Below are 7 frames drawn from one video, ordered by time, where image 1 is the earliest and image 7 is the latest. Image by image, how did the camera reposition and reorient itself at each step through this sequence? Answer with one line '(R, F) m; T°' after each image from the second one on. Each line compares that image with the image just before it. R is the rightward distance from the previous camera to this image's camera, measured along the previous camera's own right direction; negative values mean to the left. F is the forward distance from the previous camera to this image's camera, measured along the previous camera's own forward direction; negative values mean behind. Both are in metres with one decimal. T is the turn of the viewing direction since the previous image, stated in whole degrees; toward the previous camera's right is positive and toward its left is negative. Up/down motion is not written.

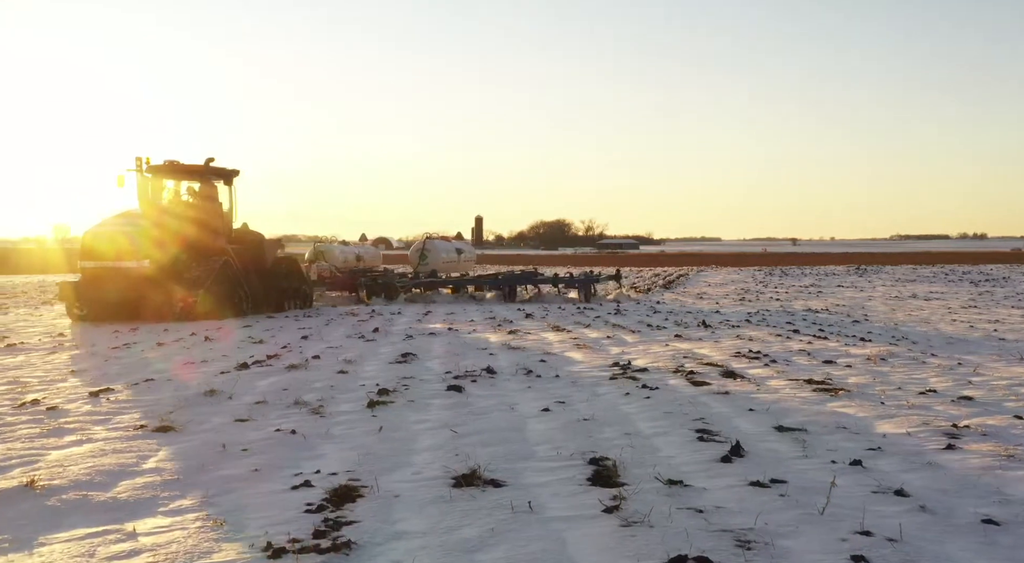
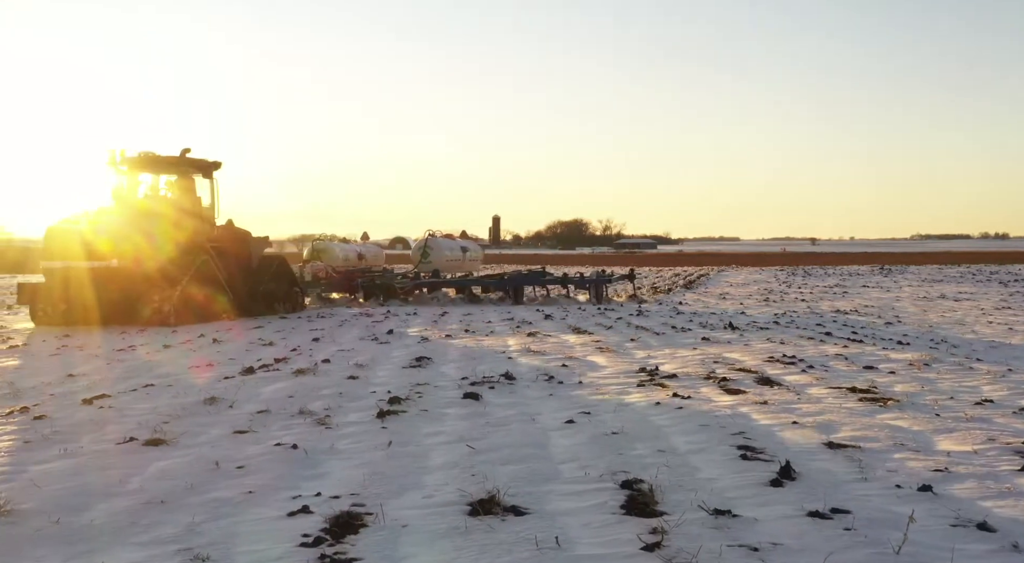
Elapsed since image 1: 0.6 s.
(0.0, +0.7) m; -1°
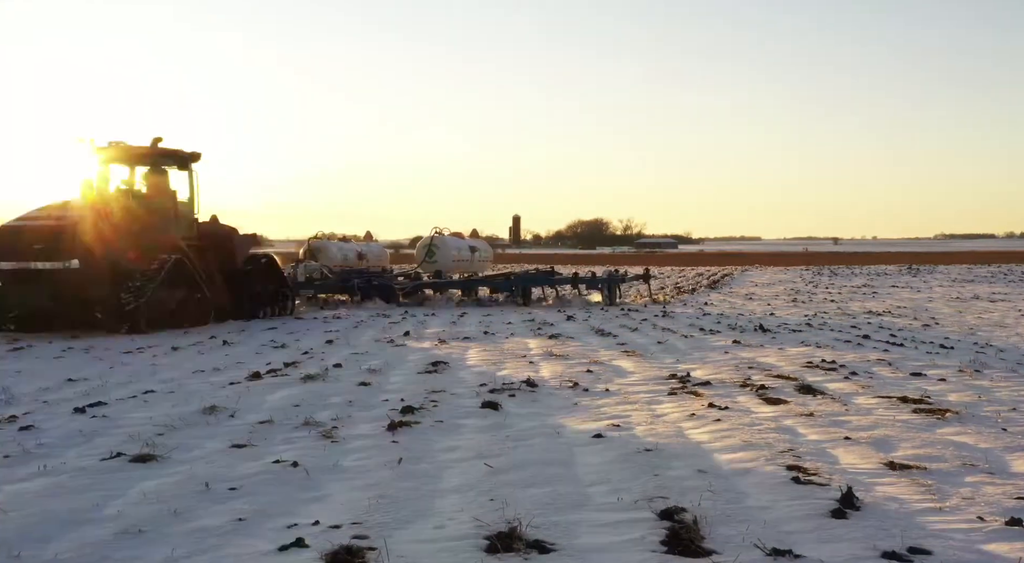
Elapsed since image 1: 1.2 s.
(0.0, +0.7) m; -1°
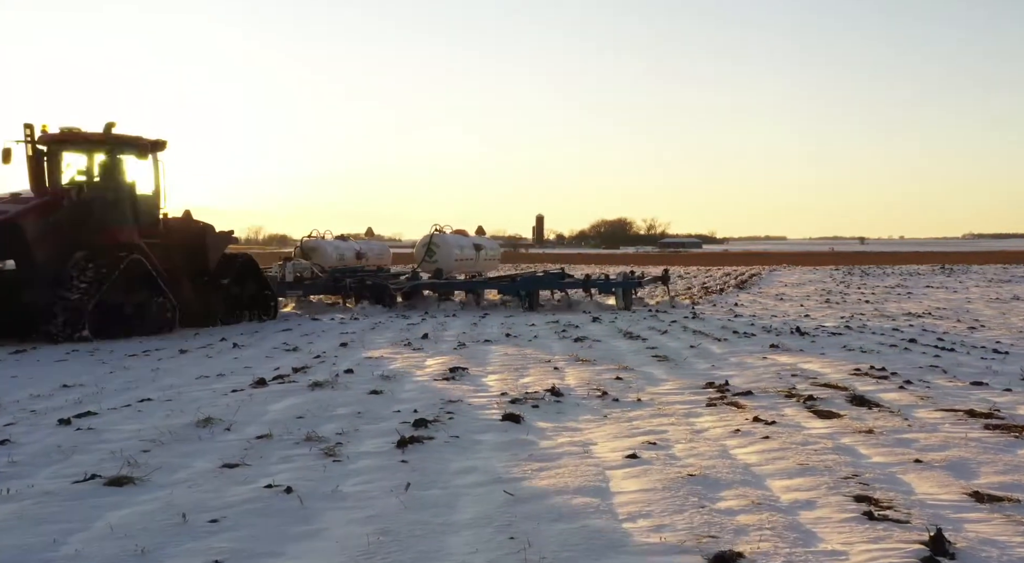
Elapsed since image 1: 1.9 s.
(0.0, +0.8) m; -1°
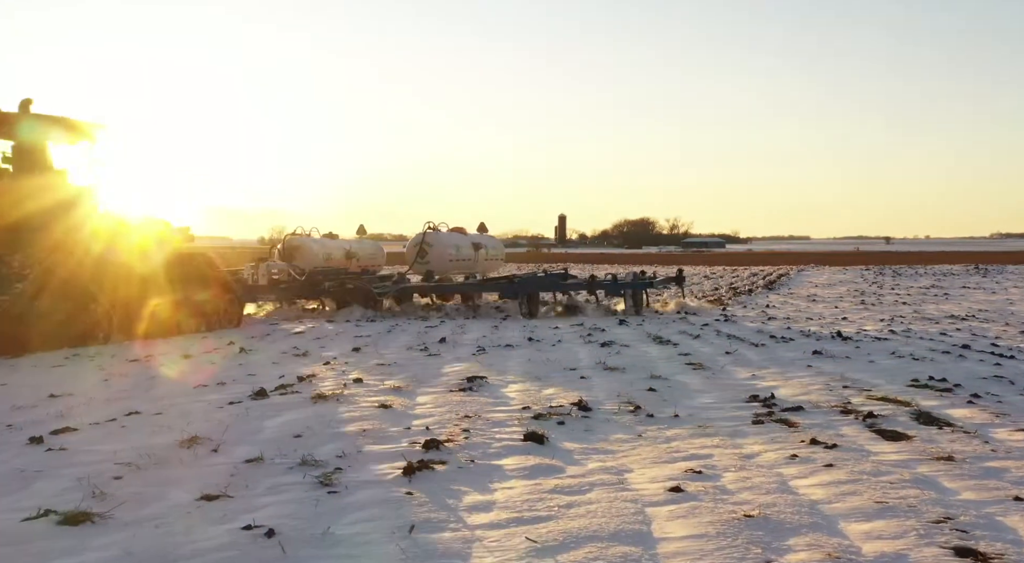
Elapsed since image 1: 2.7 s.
(0.0, +0.9) m; -1°
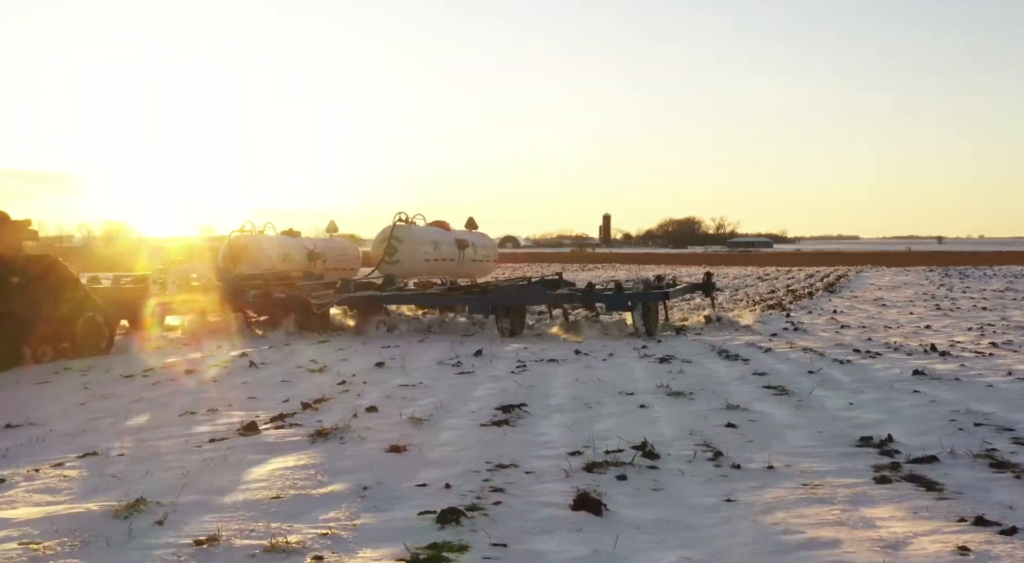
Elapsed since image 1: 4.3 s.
(0.0, +1.8) m; -2°
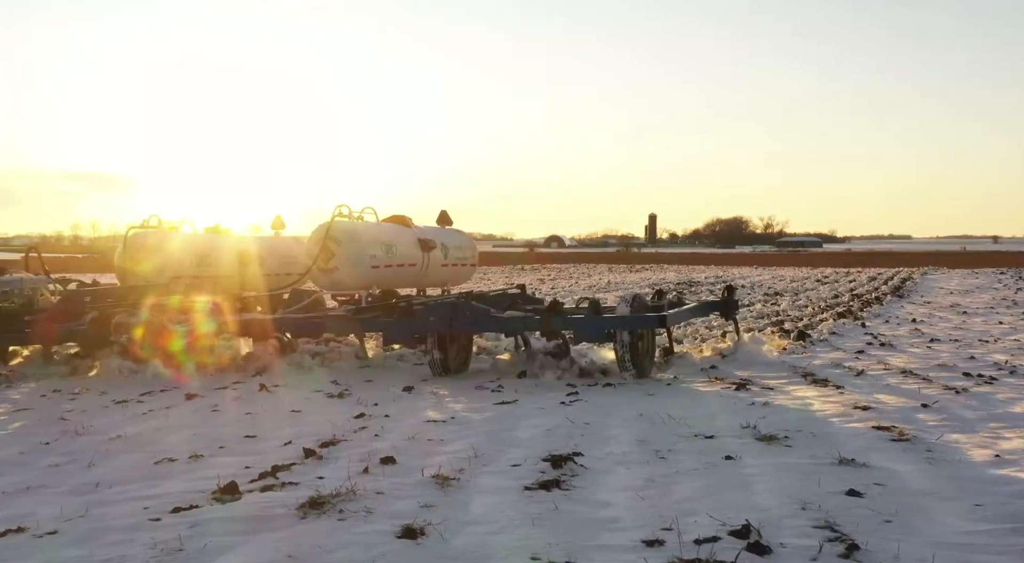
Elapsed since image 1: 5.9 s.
(0.0, +1.8) m; -2°
